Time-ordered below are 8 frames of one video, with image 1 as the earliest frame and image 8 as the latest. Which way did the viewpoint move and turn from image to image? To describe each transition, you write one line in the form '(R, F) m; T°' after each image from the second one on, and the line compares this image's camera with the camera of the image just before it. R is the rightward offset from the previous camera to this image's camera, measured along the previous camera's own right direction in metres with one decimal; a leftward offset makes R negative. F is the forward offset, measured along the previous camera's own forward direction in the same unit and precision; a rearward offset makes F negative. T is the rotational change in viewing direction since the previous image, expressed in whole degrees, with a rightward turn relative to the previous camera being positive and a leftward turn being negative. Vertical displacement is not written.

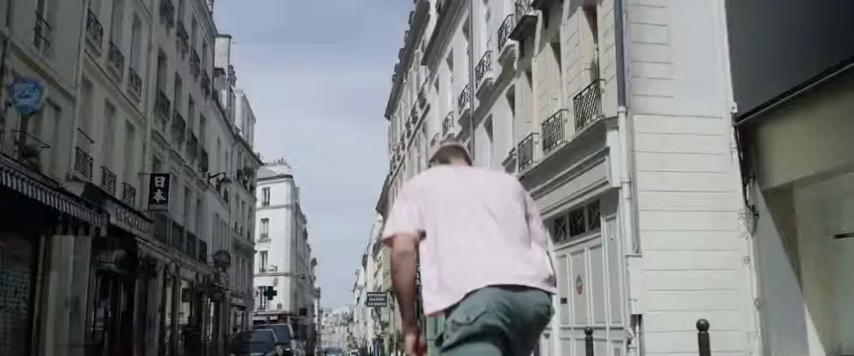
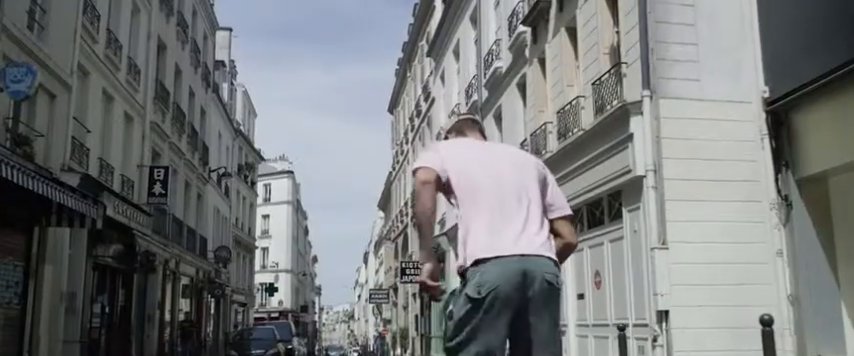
(-0.1, +0.5) m; 0°
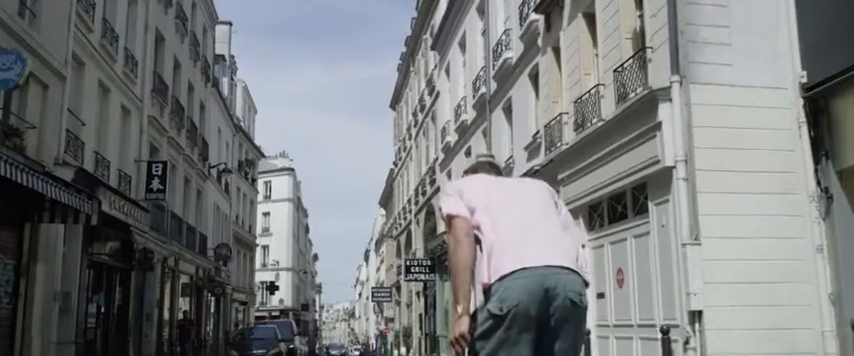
(-0.2, +0.6) m; 0°
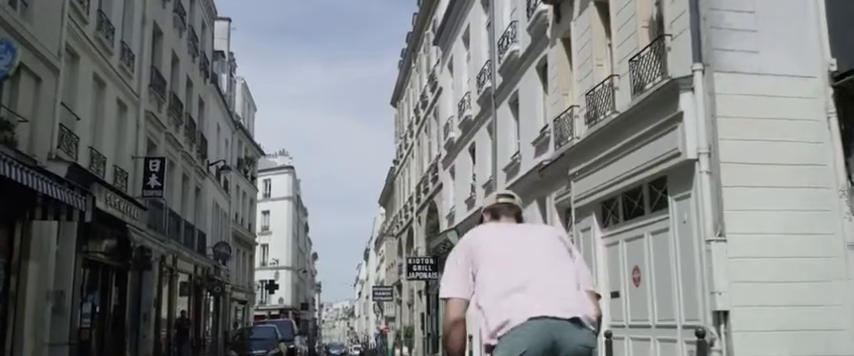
(-0.1, +0.4) m; 0°
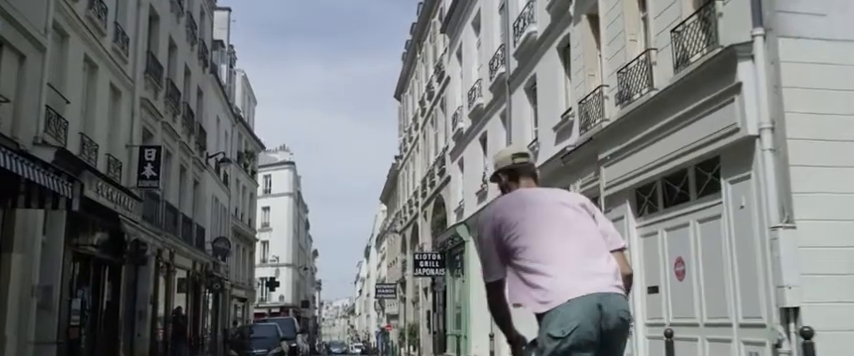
(-0.2, +0.9) m; 0°
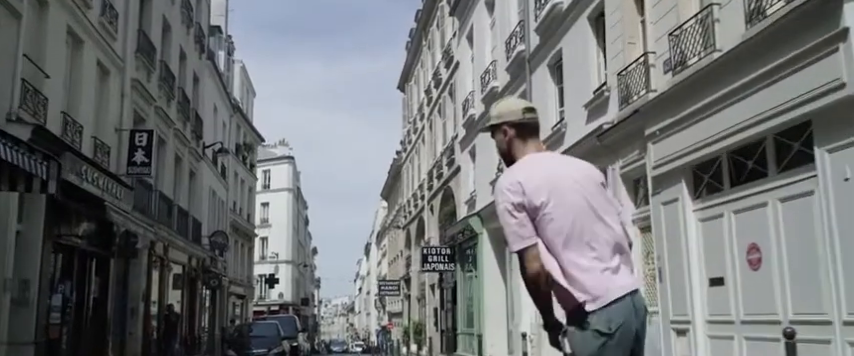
(-0.3, +1.3) m; 0°
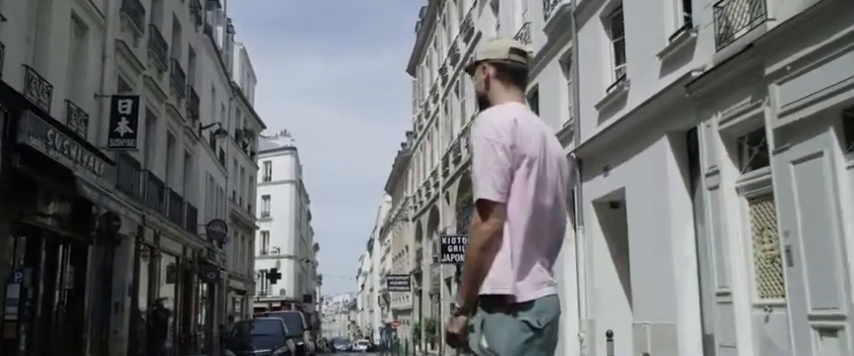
(-0.5, +2.2) m; 0°
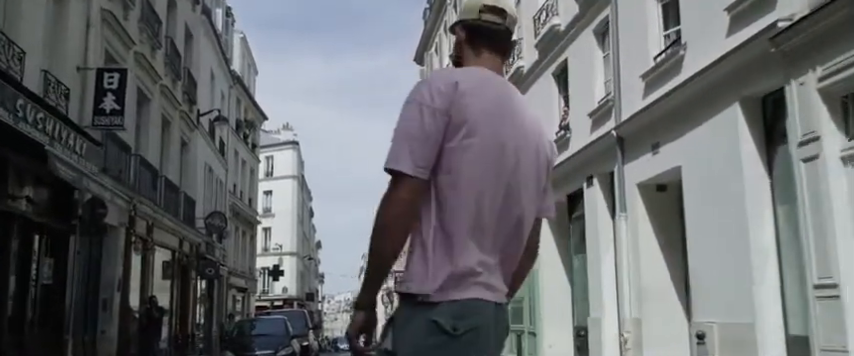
(-0.3, +1.4) m; 0°
